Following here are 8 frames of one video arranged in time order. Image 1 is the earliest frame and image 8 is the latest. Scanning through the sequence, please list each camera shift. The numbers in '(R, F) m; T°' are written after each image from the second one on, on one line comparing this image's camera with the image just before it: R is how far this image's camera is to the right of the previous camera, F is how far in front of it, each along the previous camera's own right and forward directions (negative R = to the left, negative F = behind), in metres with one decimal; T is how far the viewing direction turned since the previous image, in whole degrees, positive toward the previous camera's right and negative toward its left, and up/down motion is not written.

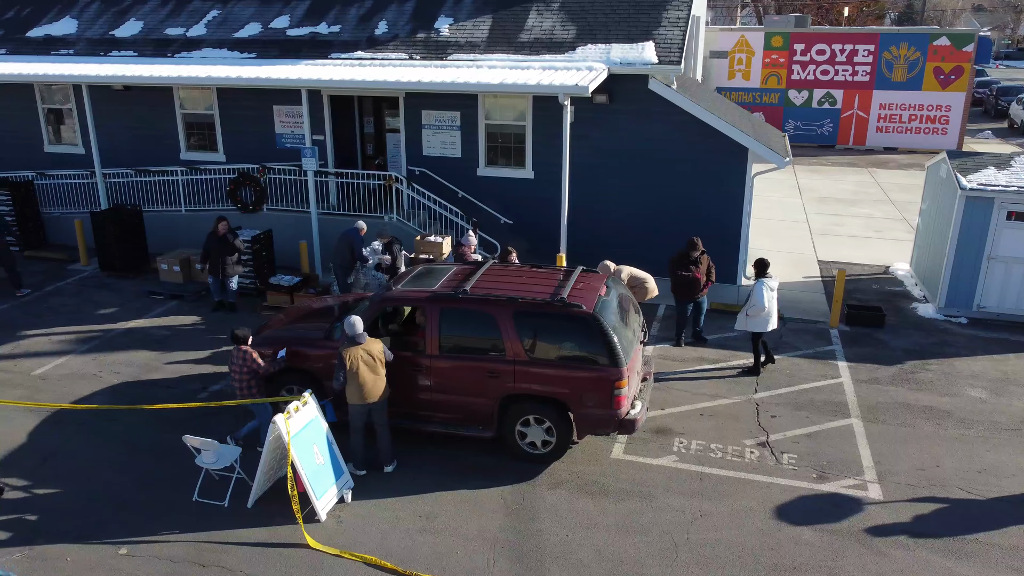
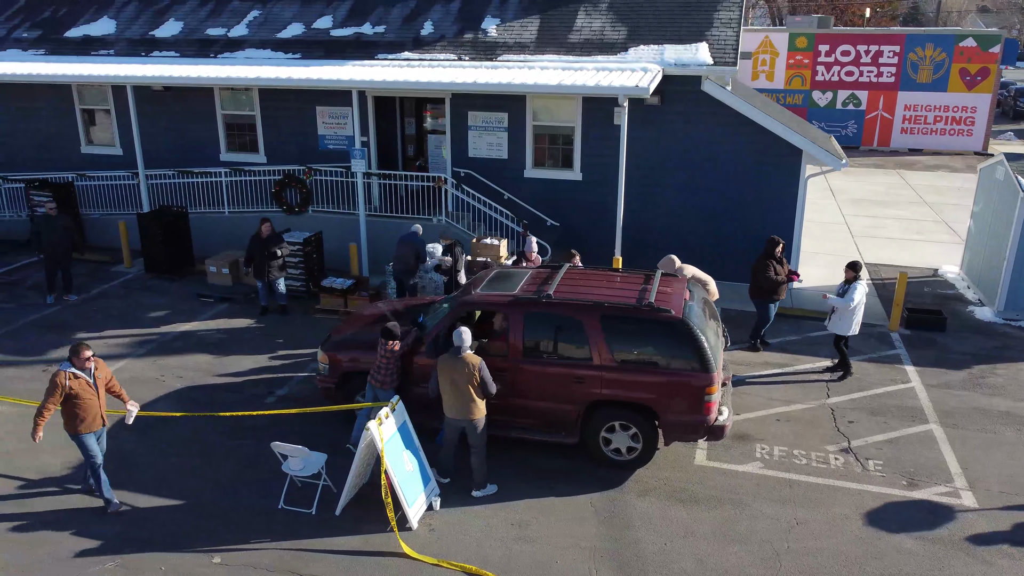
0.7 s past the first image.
(-0.6, +0.1) m; 0°
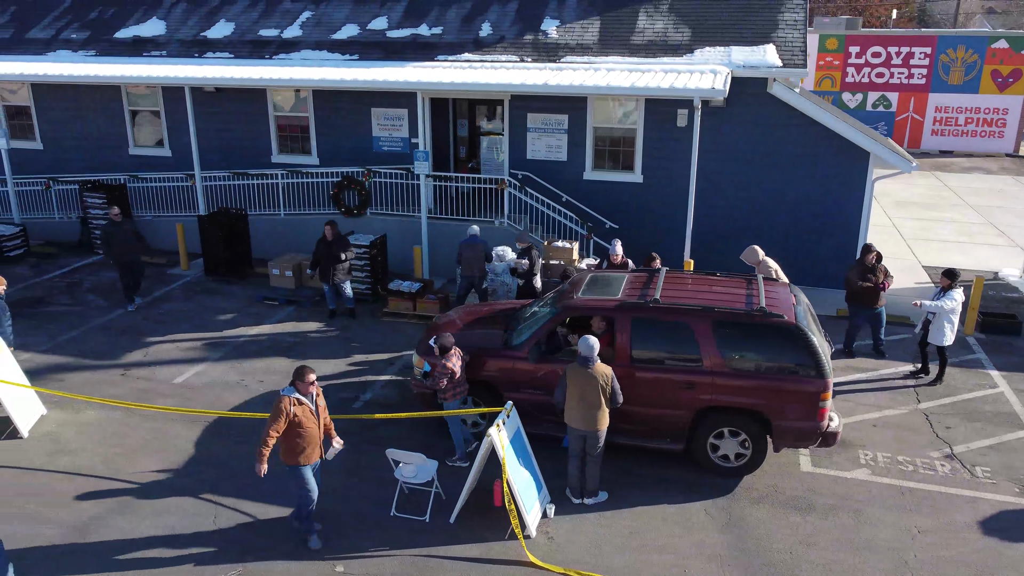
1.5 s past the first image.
(-0.7, +0.1) m; 0°
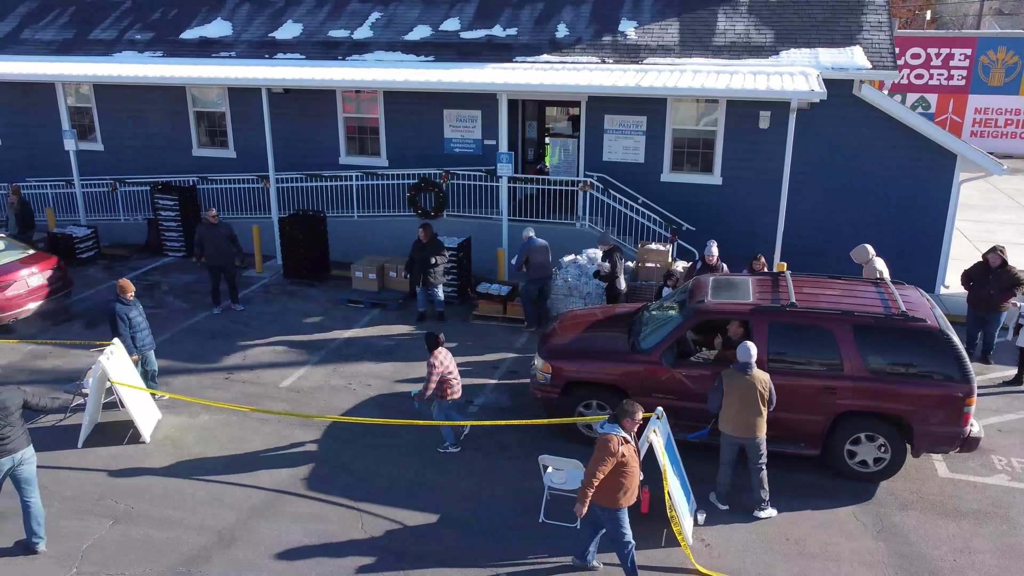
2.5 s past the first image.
(-0.9, +0.1) m; 0°
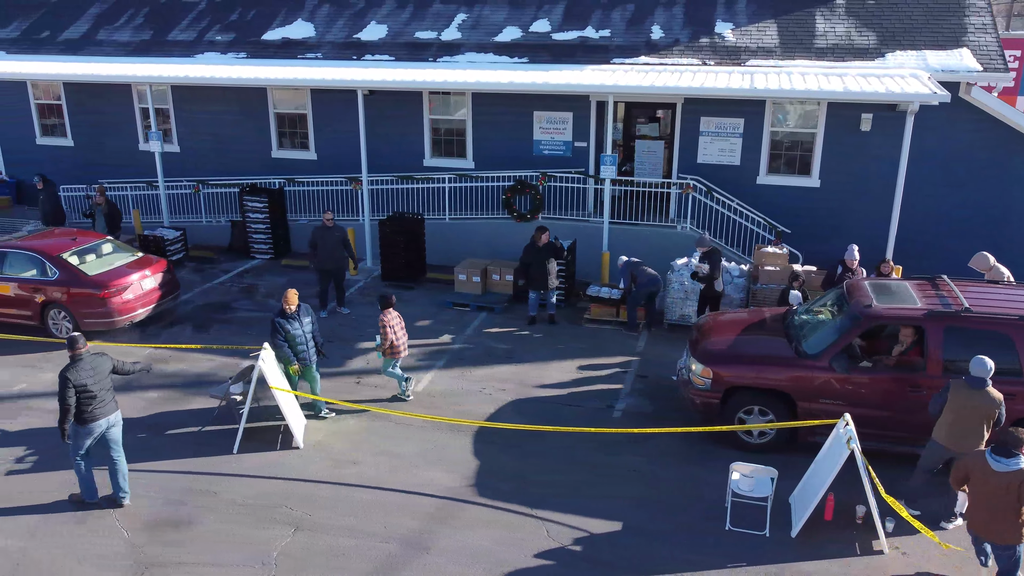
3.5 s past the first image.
(-1.1, +0.1) m; 0°
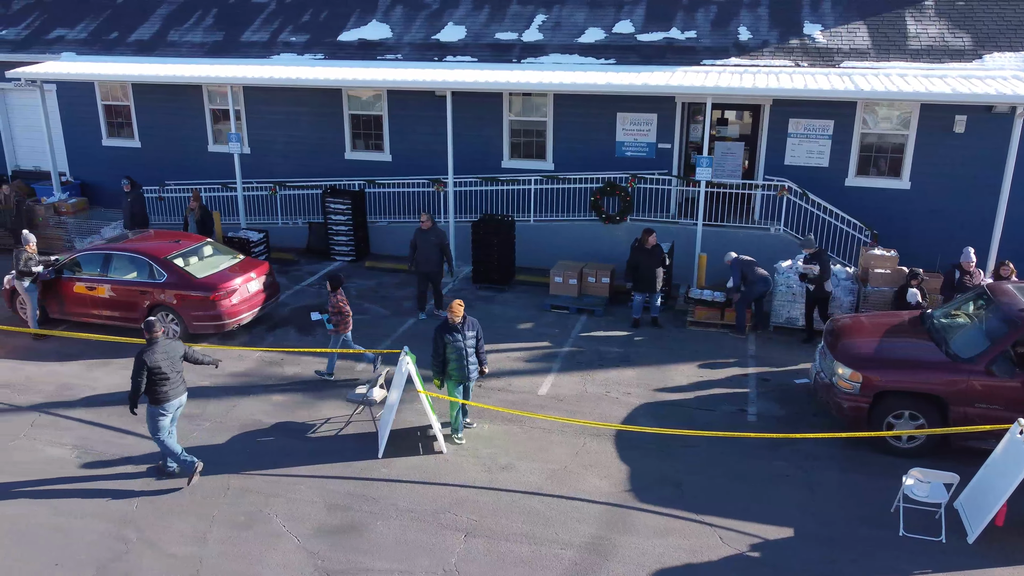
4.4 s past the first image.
(-1.0, 0.0) m; 0°
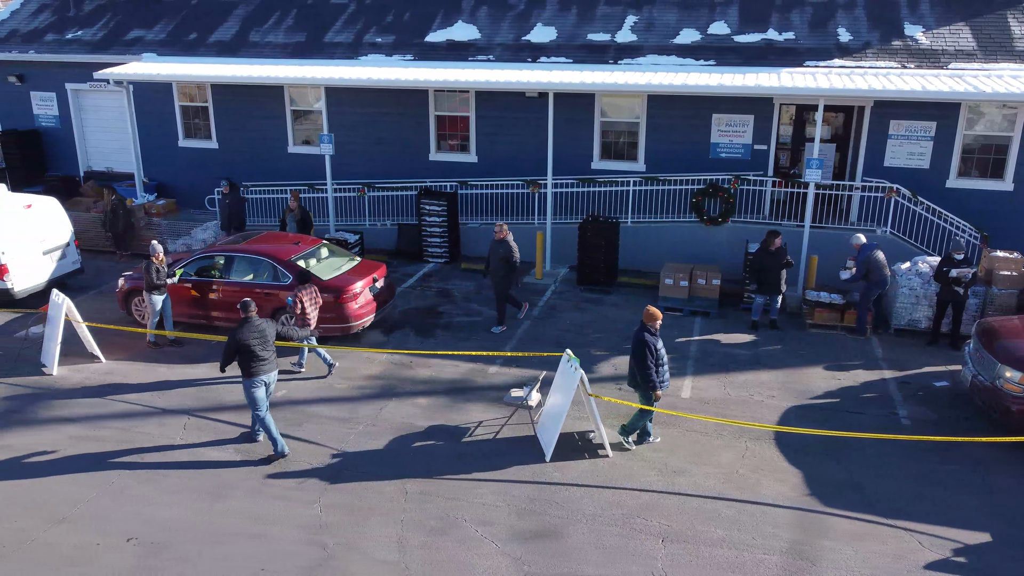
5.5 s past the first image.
(-1.1, 0.0) m; 0°
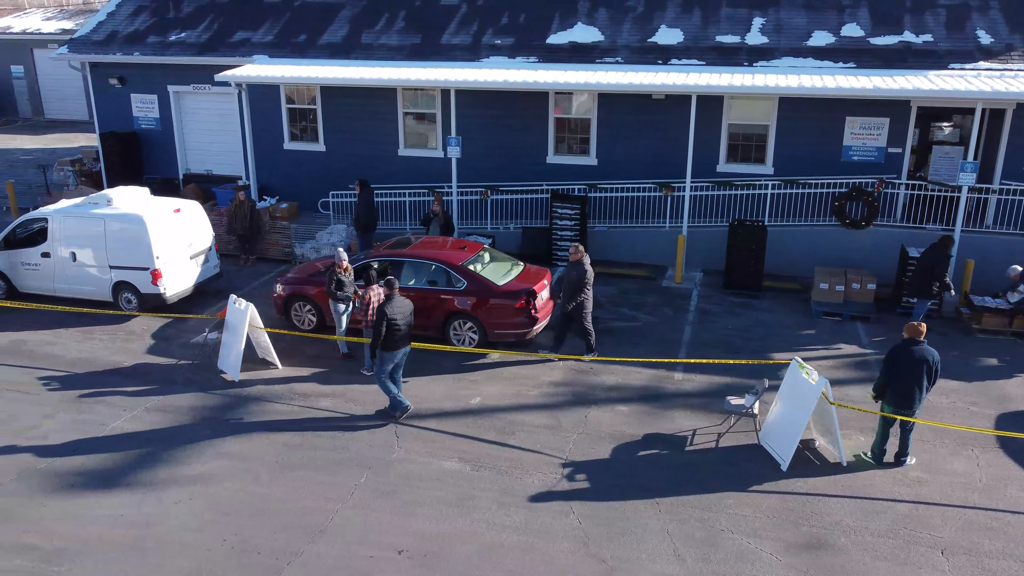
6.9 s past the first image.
(-1.6, +0.1) m; 0°
